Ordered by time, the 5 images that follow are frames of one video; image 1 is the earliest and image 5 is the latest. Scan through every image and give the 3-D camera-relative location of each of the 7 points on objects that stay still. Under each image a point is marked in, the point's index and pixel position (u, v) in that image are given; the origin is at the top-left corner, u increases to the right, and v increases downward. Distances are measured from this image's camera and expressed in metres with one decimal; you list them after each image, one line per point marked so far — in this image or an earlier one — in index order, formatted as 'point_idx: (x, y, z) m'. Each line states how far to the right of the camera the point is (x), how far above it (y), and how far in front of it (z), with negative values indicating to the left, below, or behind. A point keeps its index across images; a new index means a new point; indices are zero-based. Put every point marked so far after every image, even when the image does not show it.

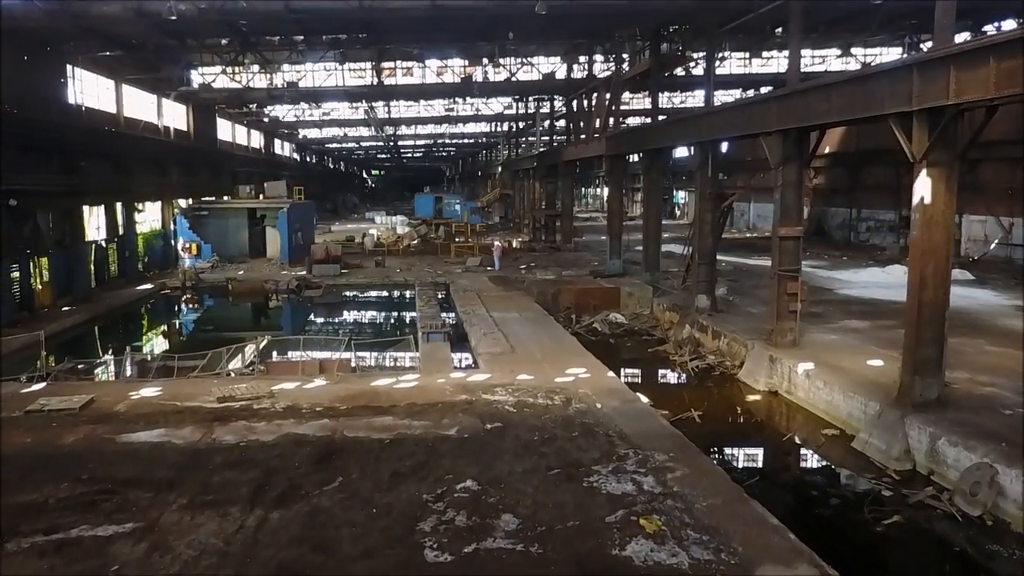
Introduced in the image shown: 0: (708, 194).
0: (+3.8, +1.8, +15.7) m
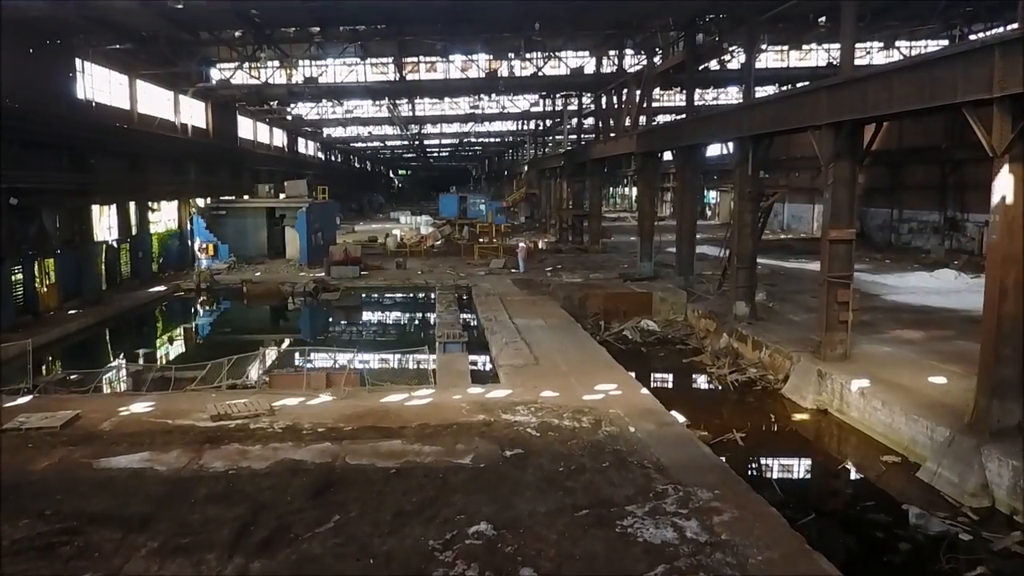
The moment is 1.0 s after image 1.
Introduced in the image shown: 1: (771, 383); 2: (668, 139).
0: (+4.2, +1.7, +14.7) m
1: (+3.9, -1.4, +12.4) m
2: (+3.5, +3.4, +18.6) m
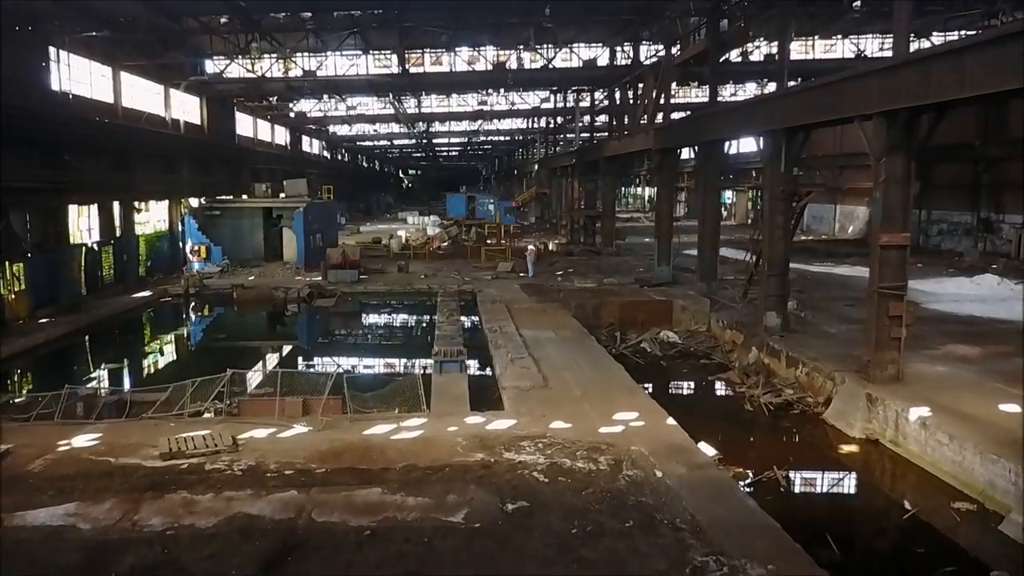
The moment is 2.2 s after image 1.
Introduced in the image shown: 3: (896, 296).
0: (+4.3, +1.5, +13.2) m
1: (+4.0, -1.6, +11.0) m
2: (+3.7, +3.2, +17.2) m
3: (+4.7, -0.1, +10.0) m
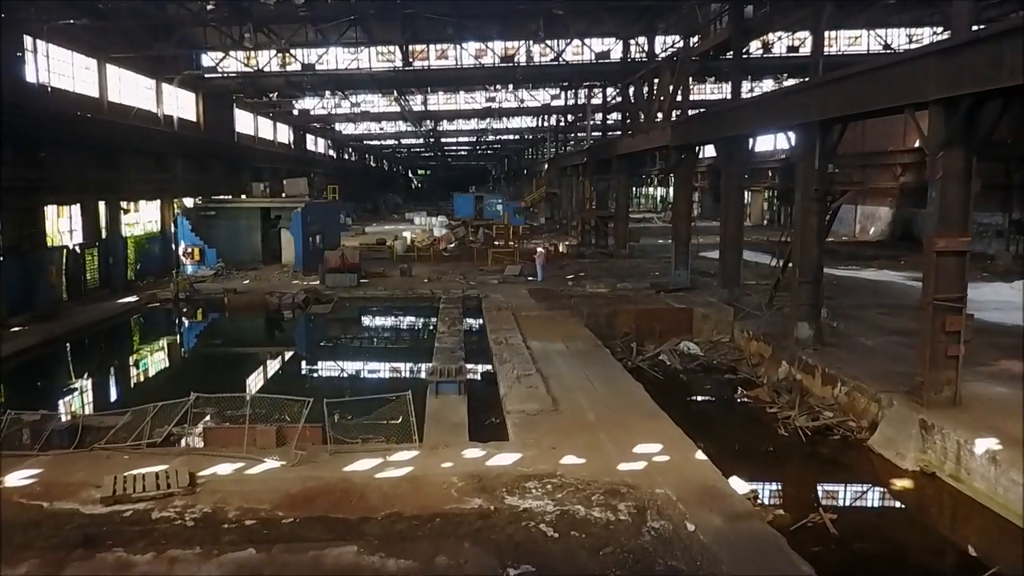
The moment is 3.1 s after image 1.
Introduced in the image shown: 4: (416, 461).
0: (+4.4, +1.4, +12.1) m
1: (+4.1, -1.7, +9.8) m
2: (+3.8, +3.1, +16.0) m
3: (+4.7, -0.2, +8.8) m
4: (-0.8, -1.5, +7.2) m
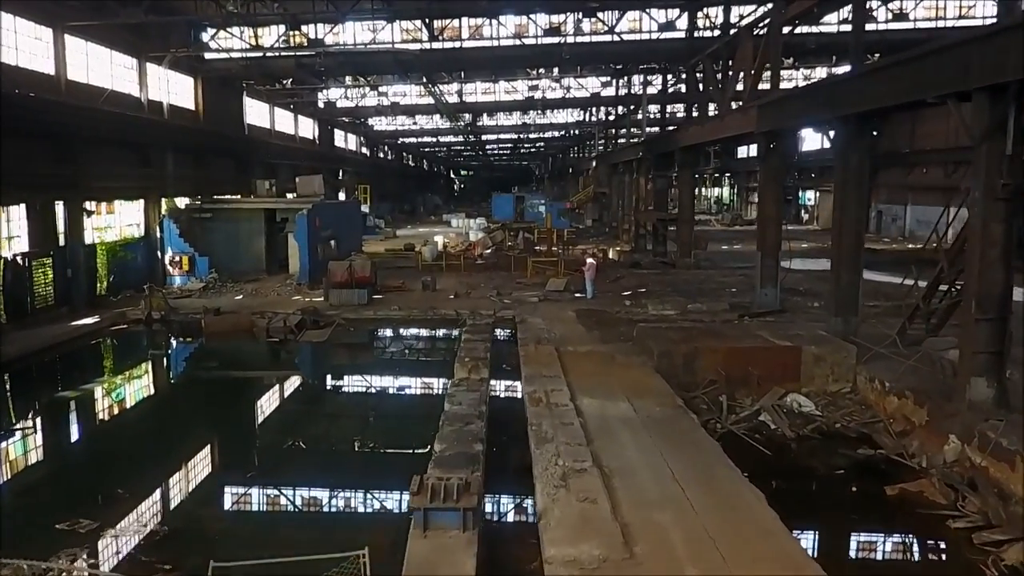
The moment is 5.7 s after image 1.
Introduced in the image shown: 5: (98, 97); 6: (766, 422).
0: (+4.9, +1.0, +8.2) m
1: (+4.4, -2.1, +5.9) m
2: (+4.5, +2.7, +12.1) m
3: (+5.0, -0.6, +4.9) m
4: (-0.7, -1.9, +3.6) m
5: (-8.4, +3.9, +16.6) m
6: (+3.0, -1.6, +9.9) m
